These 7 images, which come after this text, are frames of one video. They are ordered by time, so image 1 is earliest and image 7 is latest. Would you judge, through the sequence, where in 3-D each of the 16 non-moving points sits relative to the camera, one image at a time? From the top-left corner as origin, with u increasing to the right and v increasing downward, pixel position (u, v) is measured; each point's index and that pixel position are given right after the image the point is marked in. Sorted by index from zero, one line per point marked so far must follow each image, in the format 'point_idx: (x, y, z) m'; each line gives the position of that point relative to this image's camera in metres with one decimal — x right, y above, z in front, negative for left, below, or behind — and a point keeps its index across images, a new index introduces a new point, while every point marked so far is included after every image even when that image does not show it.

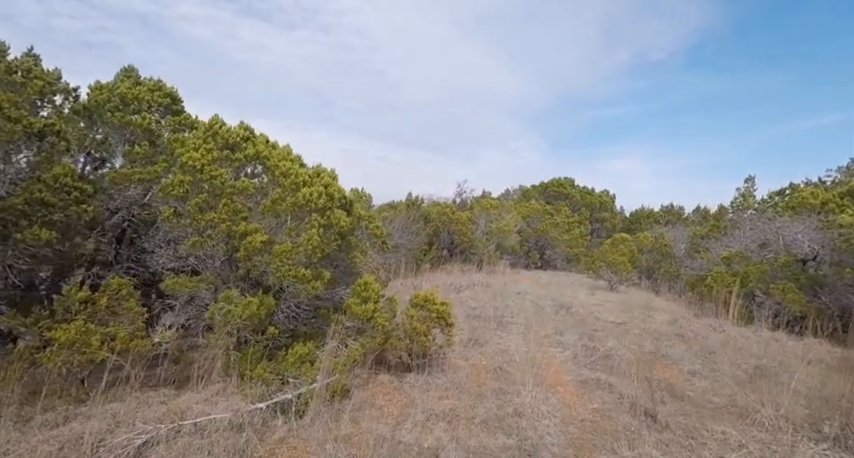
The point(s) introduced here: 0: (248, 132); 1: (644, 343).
0: (-2.3, +1.2, +6.5) m
1: (+4.0, -2.1, +9.4) m
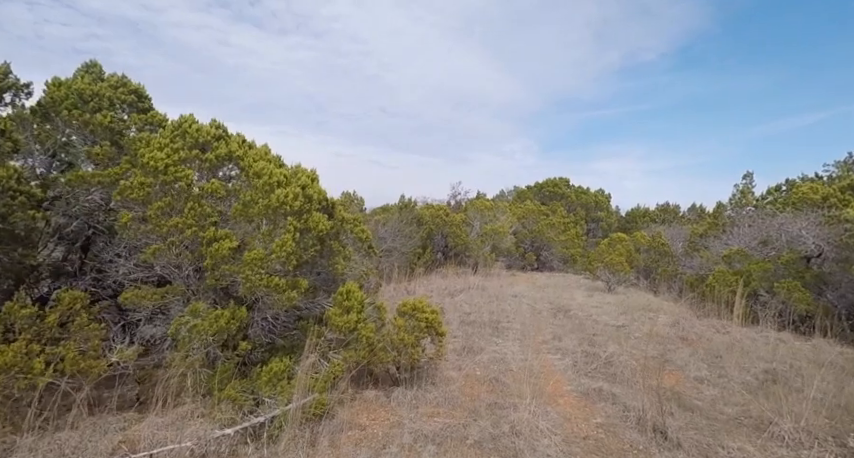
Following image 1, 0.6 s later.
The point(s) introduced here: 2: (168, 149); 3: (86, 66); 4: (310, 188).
0: (-2.5, +1.2, +6.0) m
1: (+3.9, -2.1, +9.0) m
2: (-2.8, +0.8, +5.3) m
3: (-4.1, +2.0, +6.1) m
4: (-1.3, +0.5, +5.6) m
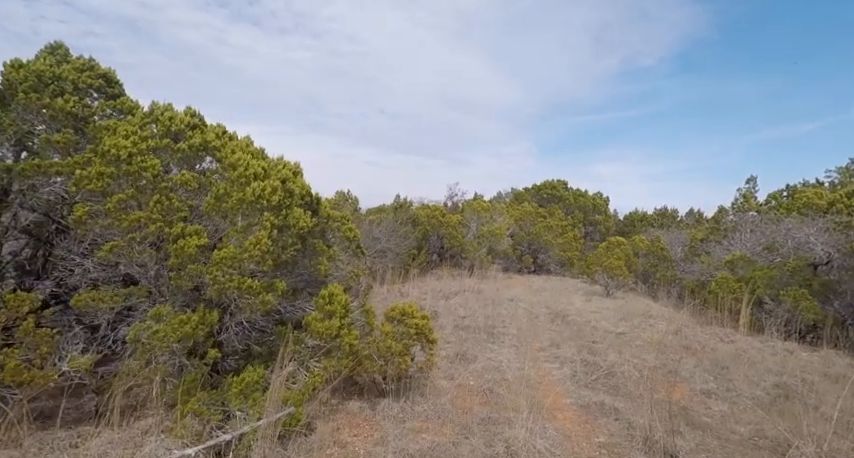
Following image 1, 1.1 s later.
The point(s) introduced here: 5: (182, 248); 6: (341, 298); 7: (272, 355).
0: (-2.5, +1.2, +5.5) m
1: (+3.8, -2.2, +8.6) m
2: (-2.8, +0.9, +4.9) m
3: (-4.2, +2.0, +5.6) m
4: (-1.4, +0.5, +5.2) m
5: (-2.1, -0.2, +4.3) m
6: (-0.9, -0.7, +5.1) m
7: (-1.5, -1.2, +5.0) m
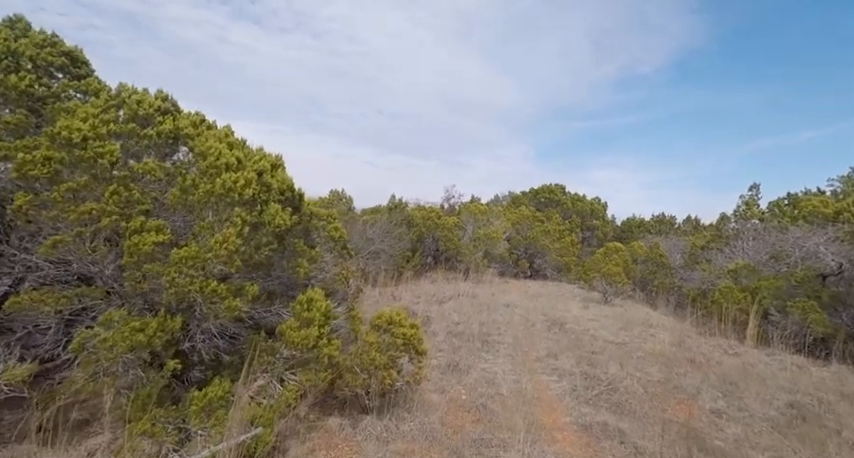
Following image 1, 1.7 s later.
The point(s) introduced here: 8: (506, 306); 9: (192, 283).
0: (-2.6, +1.3, +5.1) m
1: (+3.6, -2.3, +8.1) m
2: (-2.9, +0.9, +4.4) m
3: (-4.2, +2.1, +5.1) m
4: (-1.5, +0.5, +4.7) m
5: (-2.2, -0.1, +3.8) m
6: (-1.0, -0.7, +4.7) m
7: (-1.6, -1.2, +4.5) m
8: (+2.2, -2.2, +14.2) m
9: (-1.8, -0.4, +3.9) m
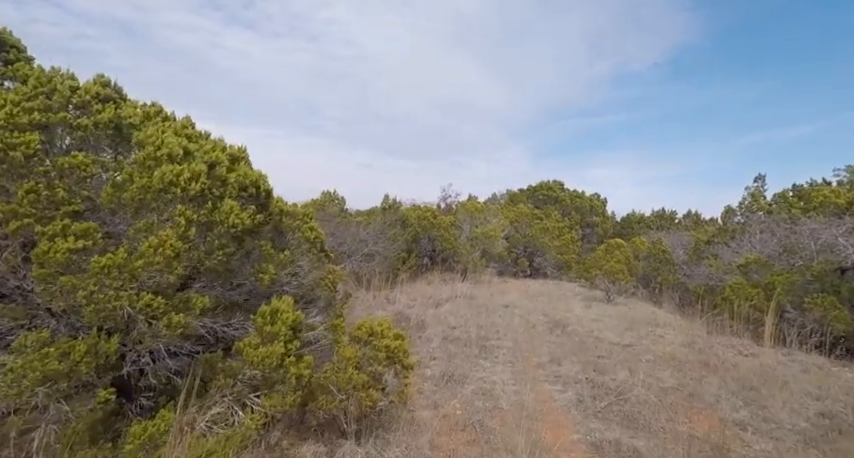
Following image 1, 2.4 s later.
0: (-2.8, +1.2, +4.4) m
1: (+3.5, -2.2, +7.5) m
2: (-3.1, +0.9, +3.8) m
3: (-4.4, +2.0, +4.5) m
4: (-1.6, +0.5, +4.1) m
5: (-2.3, -0.1, +3.2) m
6: (-1.1, -0.7, +4.0) m
7: (-1.8, -1.2, +3.8) m
8: (+2.1, -2.1, +13.5) m
9: (-1.9, -0.4, +3.3) m
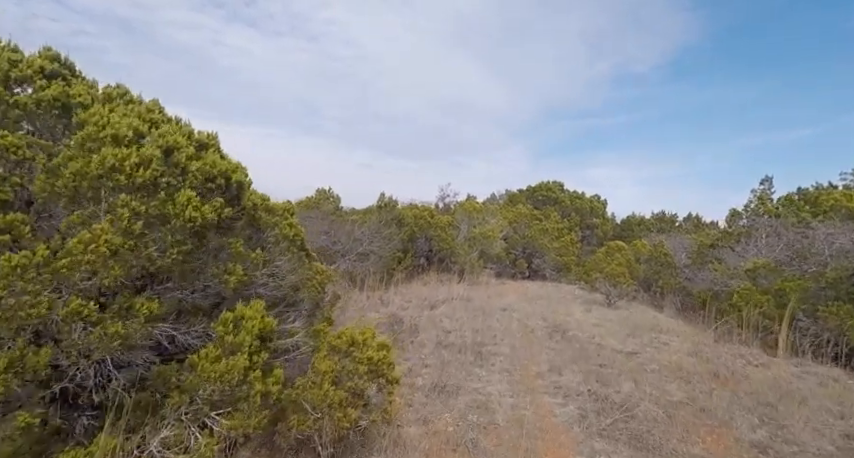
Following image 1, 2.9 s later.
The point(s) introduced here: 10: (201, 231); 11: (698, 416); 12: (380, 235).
0: (-2.9, +1.3, +3.9) m
1: (+3.4, -2.2, +7.0) m
2: (-3.1, +1.0, +3.3) m
3: (-4.5, +2.1, +4.0) m
4: (-1.7, +0.5, +3.6) m
5: (-2.4, -0.1, +2.7) m
6: (-1.2, -0.7, +3.5) m
7: (-1.9, -1.2, +3.3) m
8: (+2.0, -2.1, +13.0) m
9: (-2.0, -0.4, +2.7) m
10: (-1.6, 0.0, +3.6) m
11: (+3.1, -2.1, +5.8) m
12: (-1.6, -0.2, +16.1) m
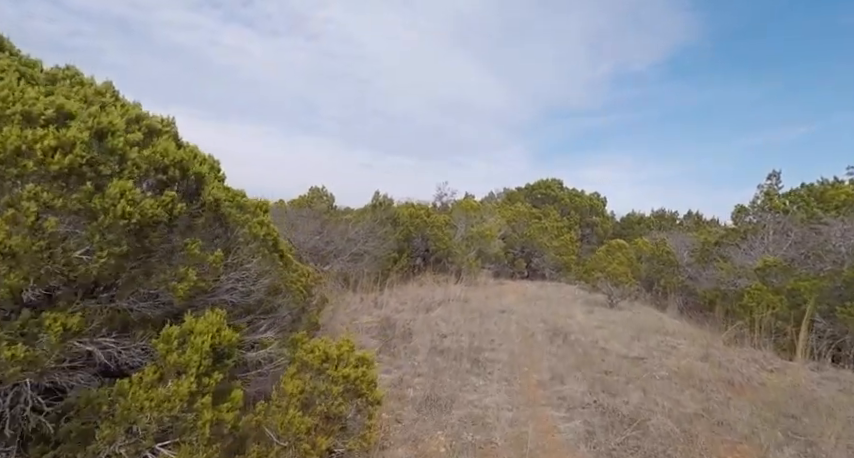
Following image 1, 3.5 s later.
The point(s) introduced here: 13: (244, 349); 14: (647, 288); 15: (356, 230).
0: (-3.0, +1.3, +3.4) m
1: (+3.3, -2.1, +6.4) m
2: (-3.3, +1.0, +2.7) m
3: (-4.6, +2.1, +3.4) m
4: (-1.8, +0.5, +3.0) m
5: (-2.5, -0.1, +2.2) m
6: (-1.3, -0.7, +3.0) m
7: (-2.0, -1.2, +2.8) m
8: (+1.8, -2.1, +12.5) m
9: (-2.1, -0.4, +2.2) m
10: (-1.7, 0.0, +3.0) m
11: (+3.0, -2.1, +5.2) m
12: (-1.7, -0.2, +15.5) m
13: (-1.3, -0.9, +3.5) m
14: (+7.5, -2.0, +16.9) m
15: (-2.2, 0.0, +15.3) m
